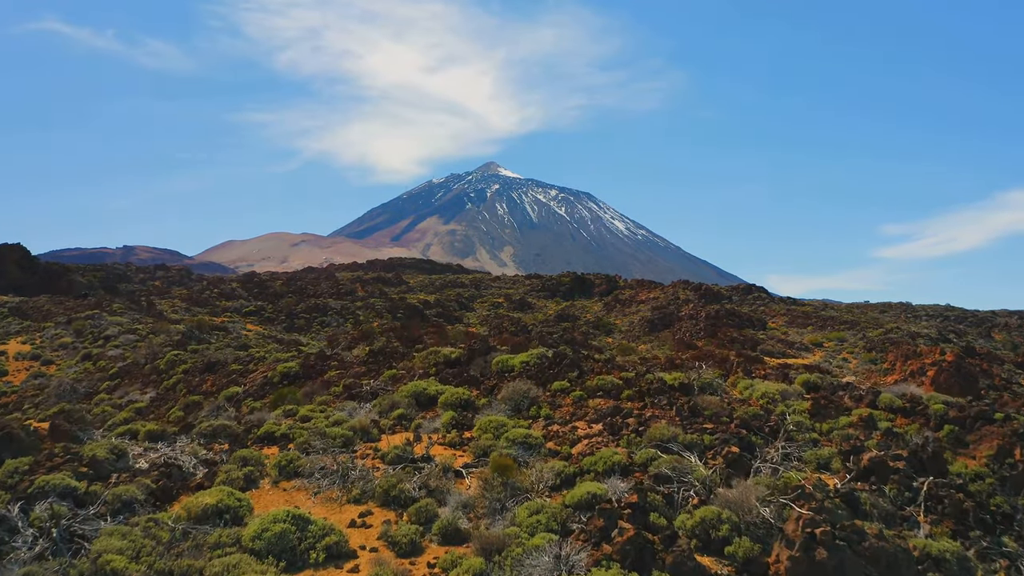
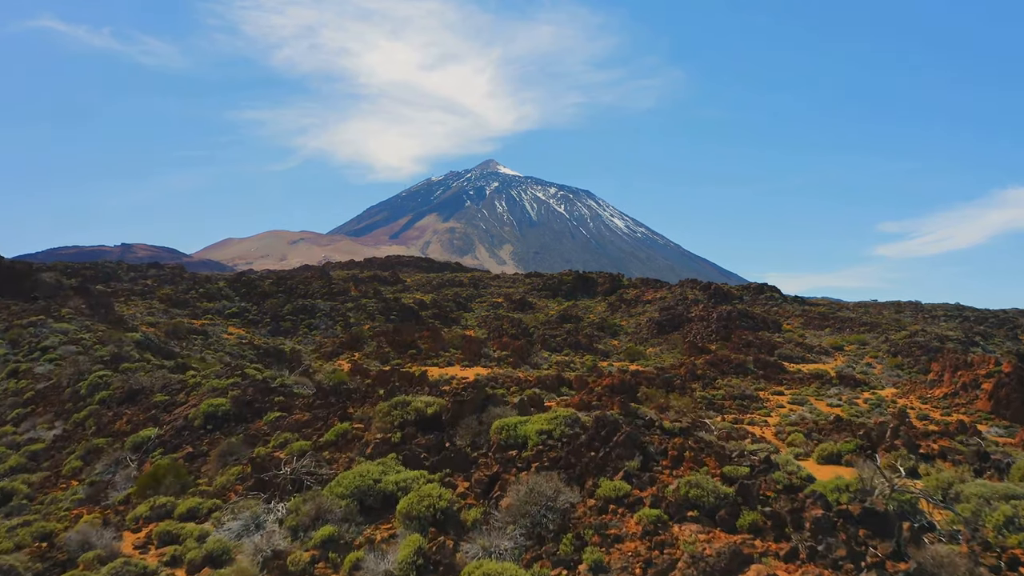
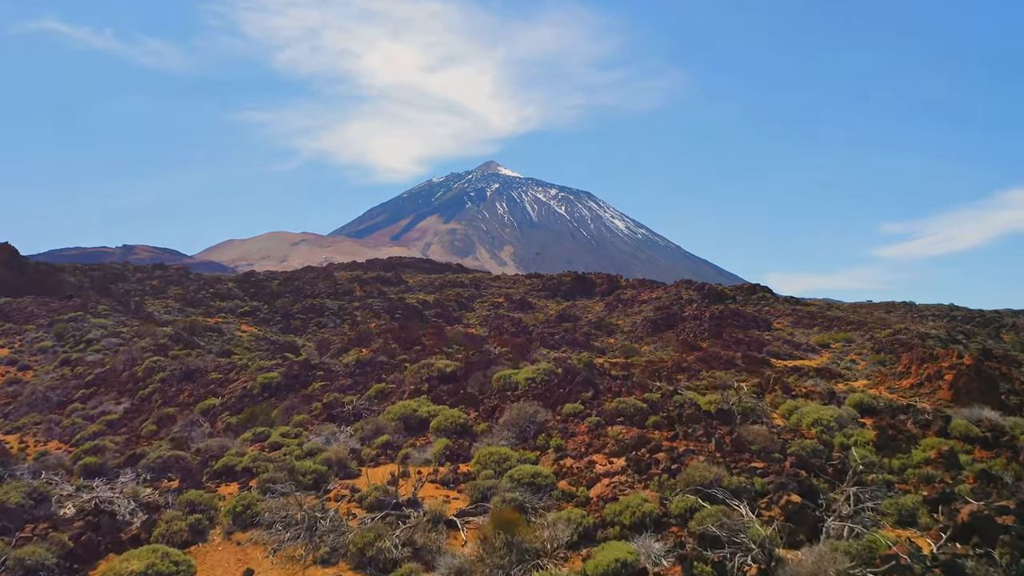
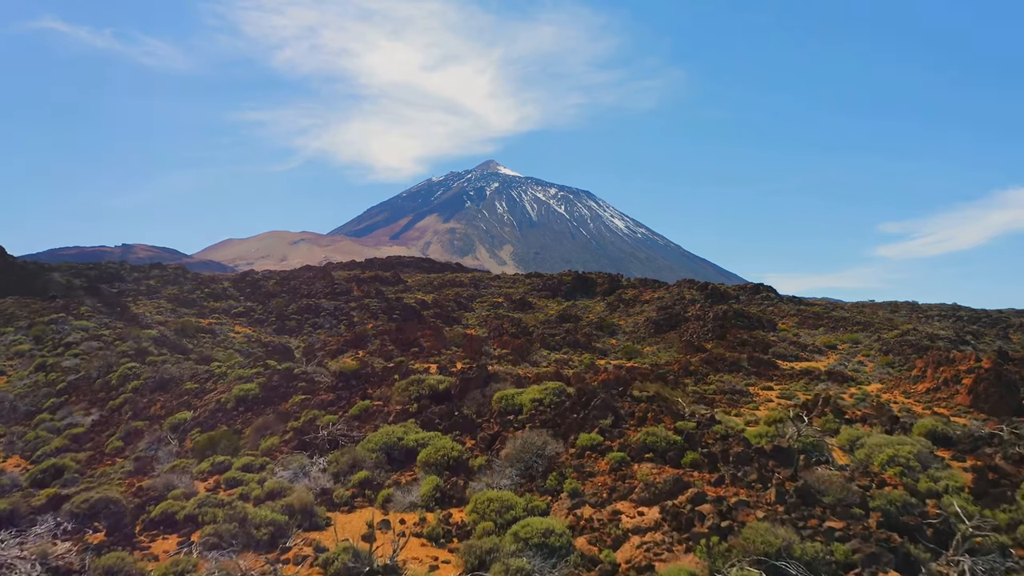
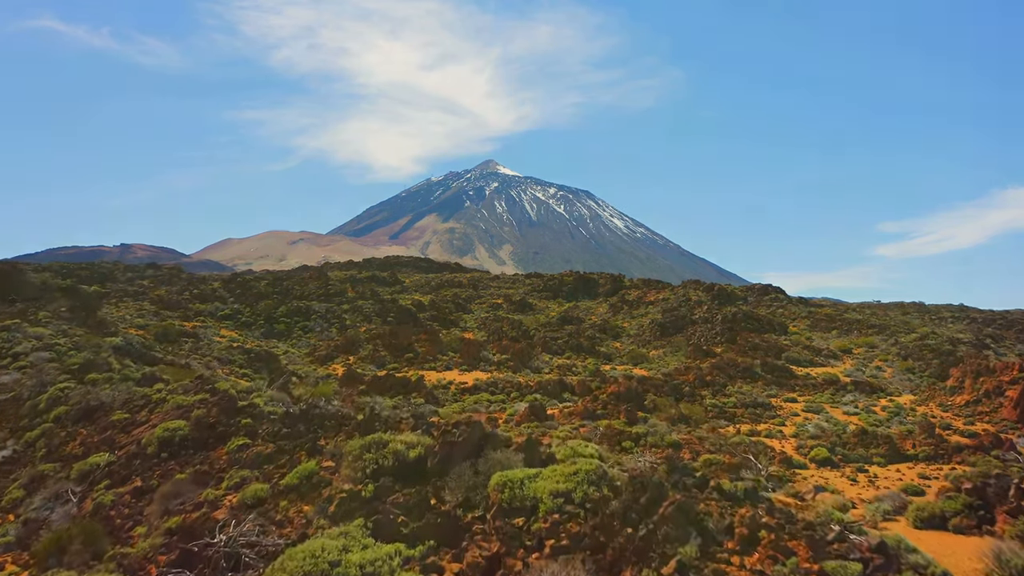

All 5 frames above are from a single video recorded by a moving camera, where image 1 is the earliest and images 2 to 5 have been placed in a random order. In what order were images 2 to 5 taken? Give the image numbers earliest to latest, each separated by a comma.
3, 4, 2, 5
